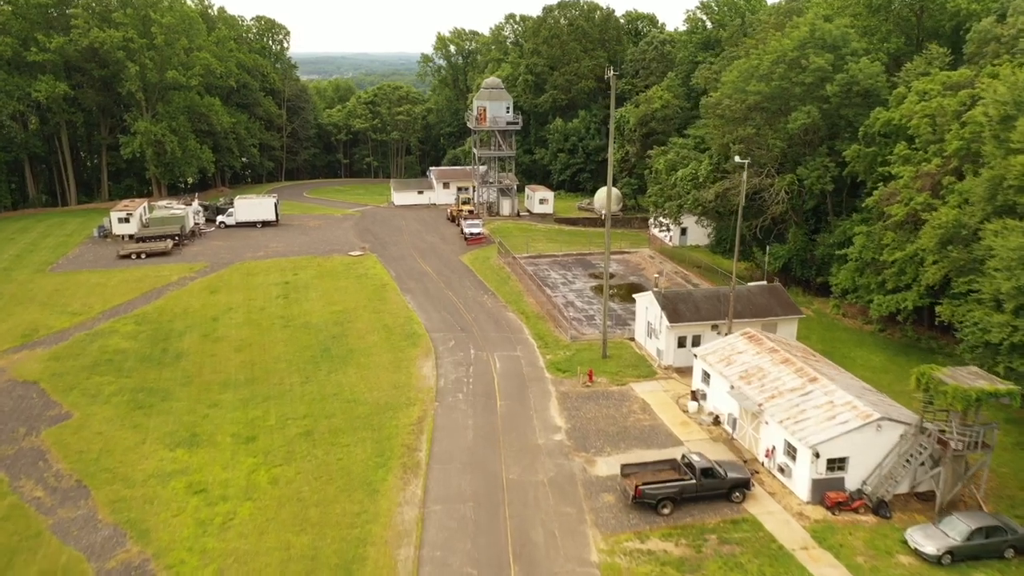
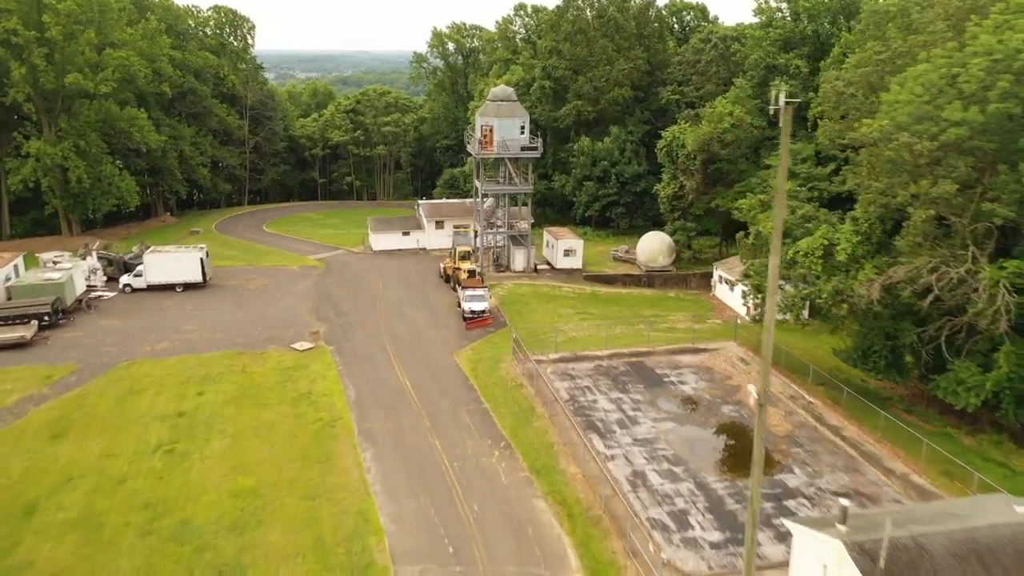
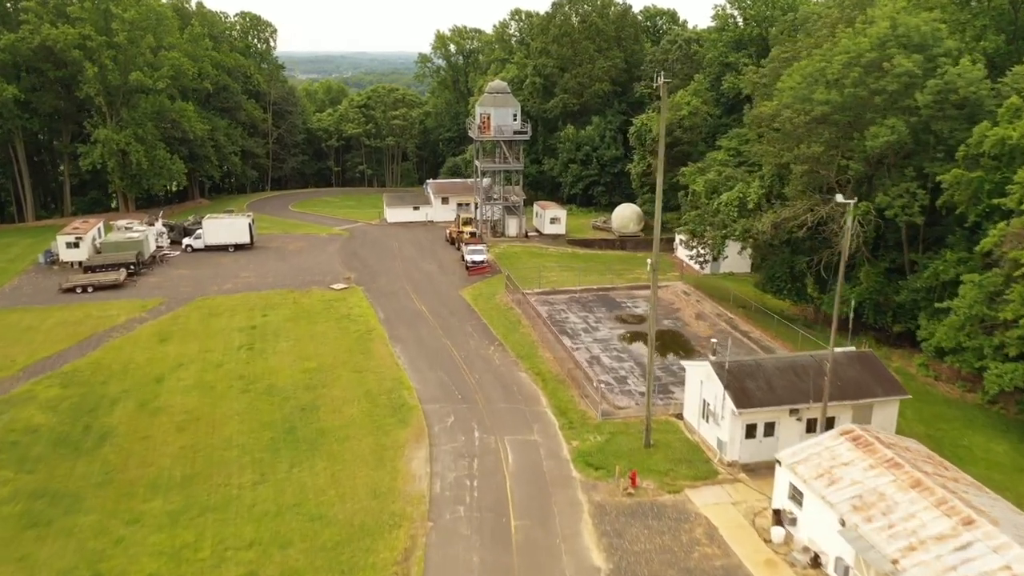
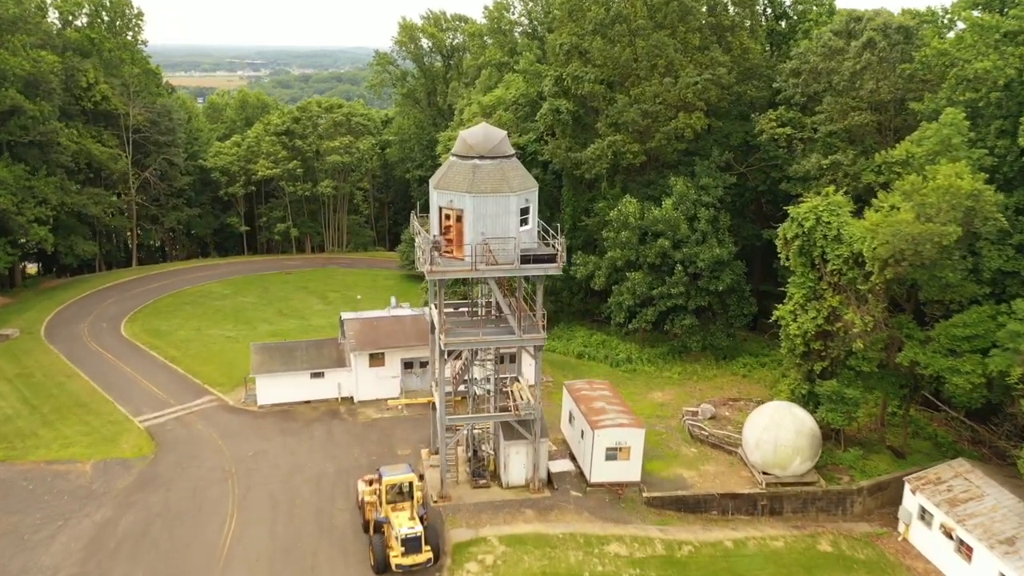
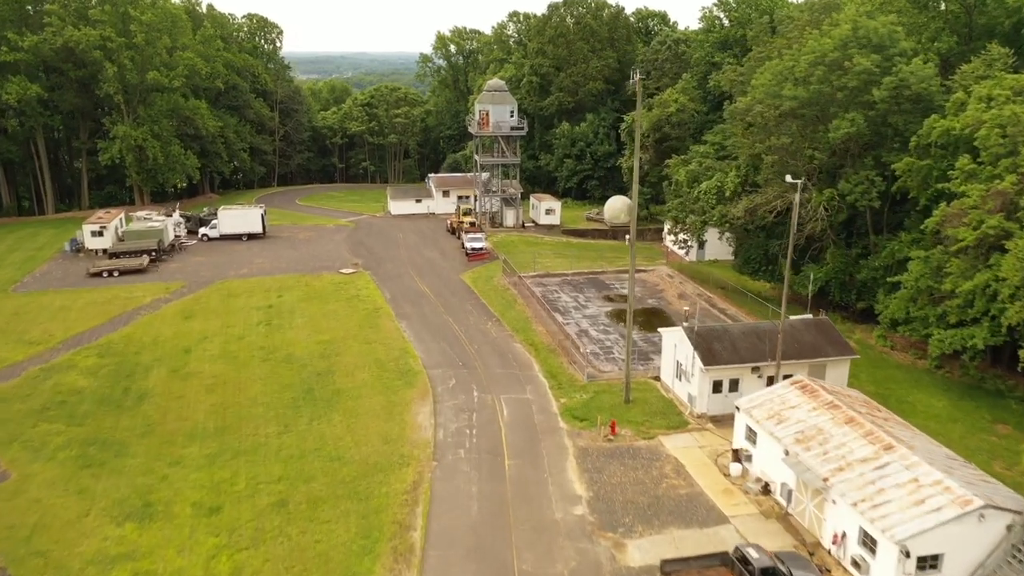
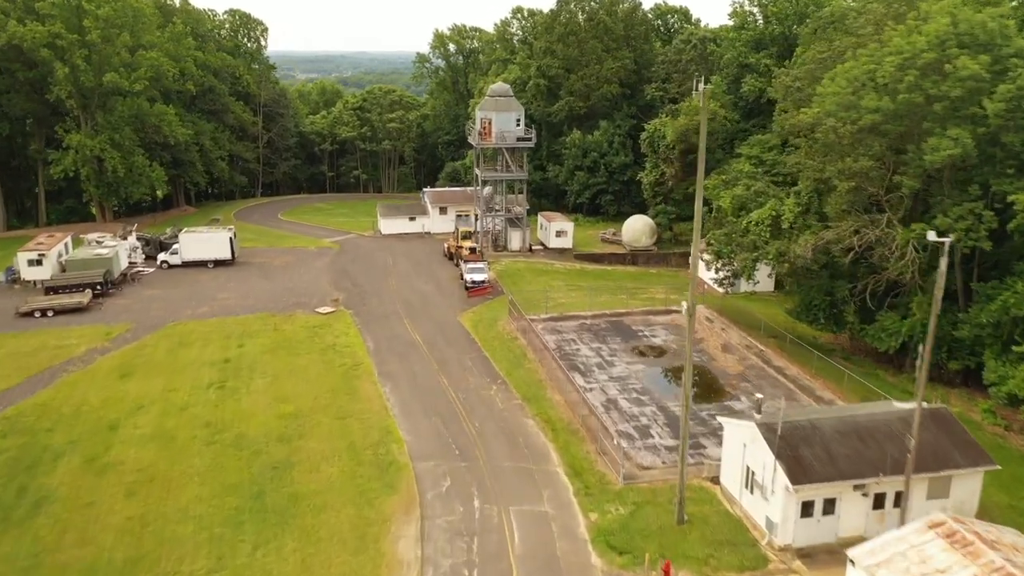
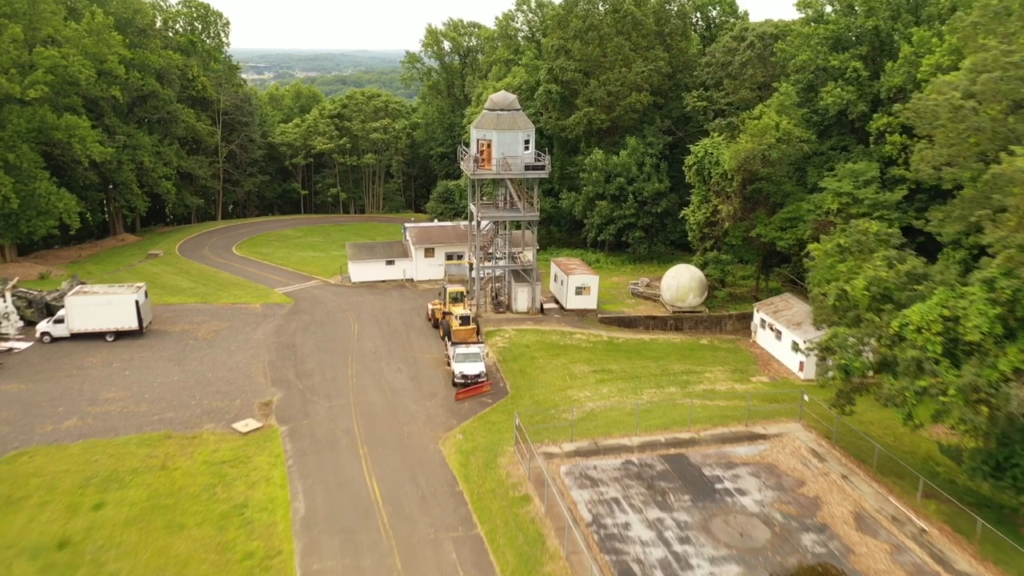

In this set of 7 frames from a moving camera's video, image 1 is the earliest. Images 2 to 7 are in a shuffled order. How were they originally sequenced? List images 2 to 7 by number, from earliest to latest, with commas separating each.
5, 3, 6, 2, 7, 4
